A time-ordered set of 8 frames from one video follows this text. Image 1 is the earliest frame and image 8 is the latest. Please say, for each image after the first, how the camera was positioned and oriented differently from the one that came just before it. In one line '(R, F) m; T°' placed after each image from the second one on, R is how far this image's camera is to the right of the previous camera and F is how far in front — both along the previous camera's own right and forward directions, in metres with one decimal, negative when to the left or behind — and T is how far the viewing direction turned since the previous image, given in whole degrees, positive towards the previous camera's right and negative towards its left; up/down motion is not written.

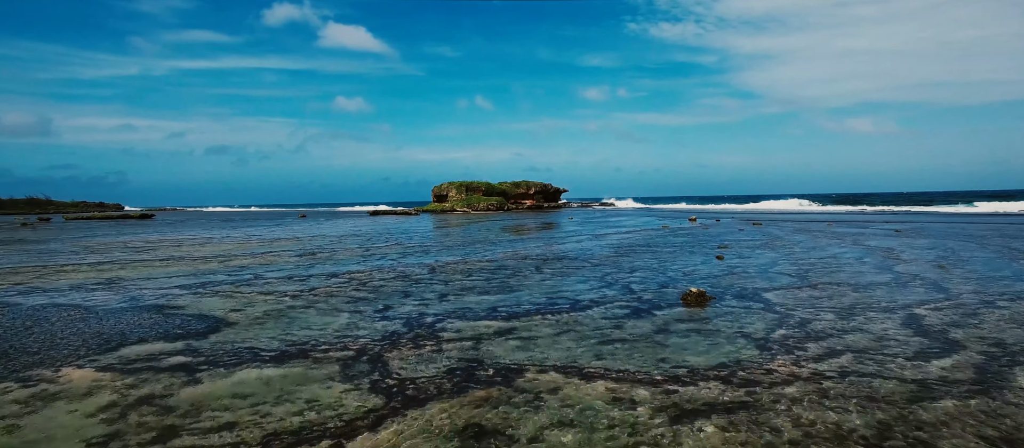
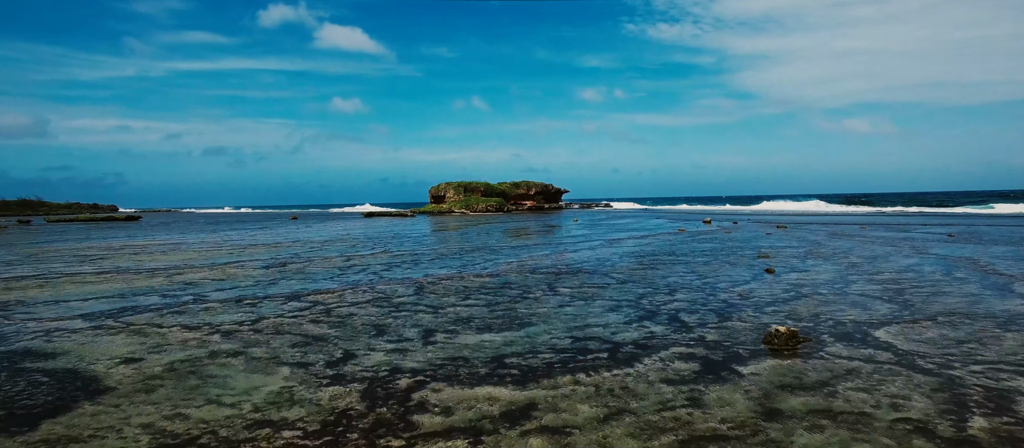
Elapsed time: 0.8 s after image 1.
(-0.2, +3.1) m; 0°
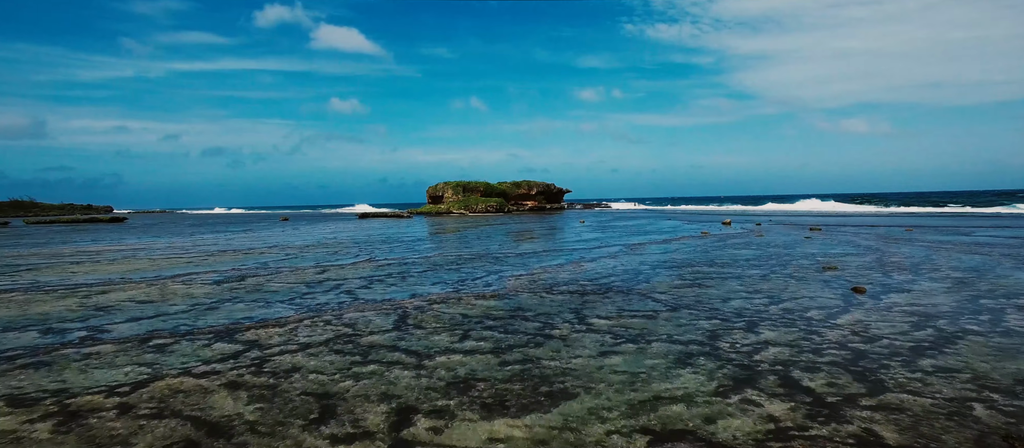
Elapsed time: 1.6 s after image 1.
(-0.3, +3.5) m; 0°
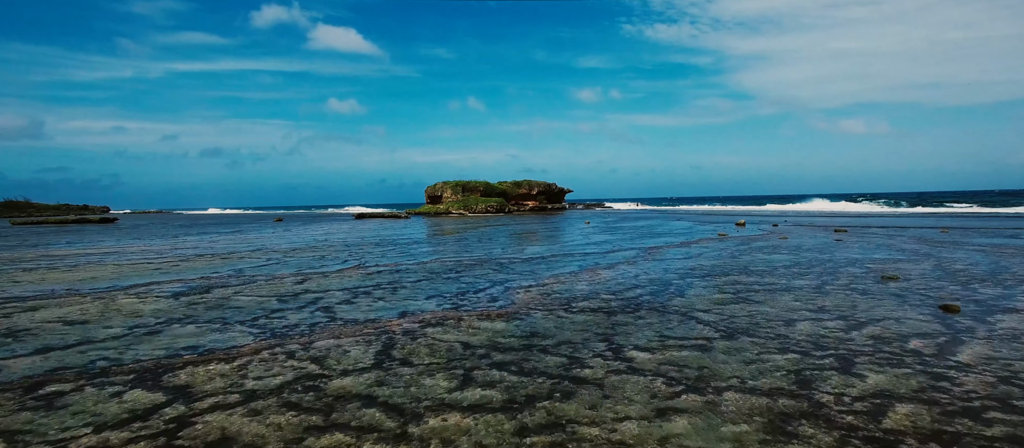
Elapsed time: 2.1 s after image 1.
(-0.2, +2.2) m; 0°
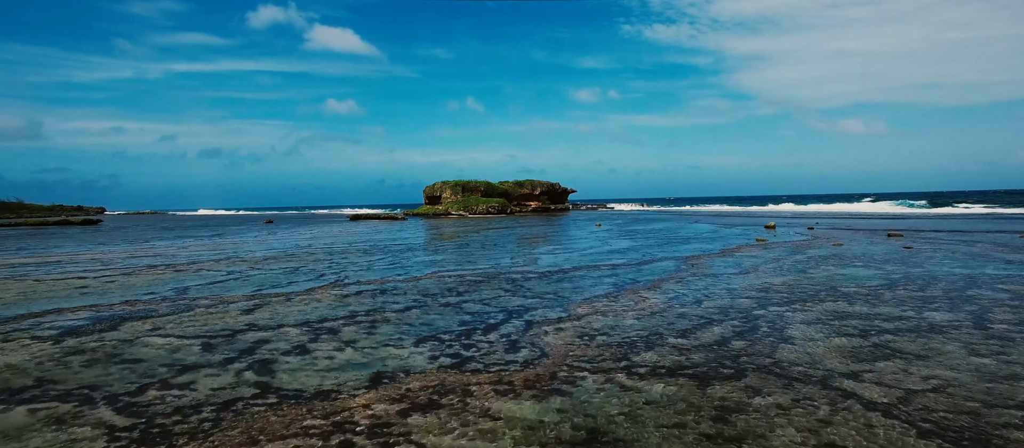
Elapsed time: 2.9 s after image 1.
(-0.4, +3.8) m; 0°
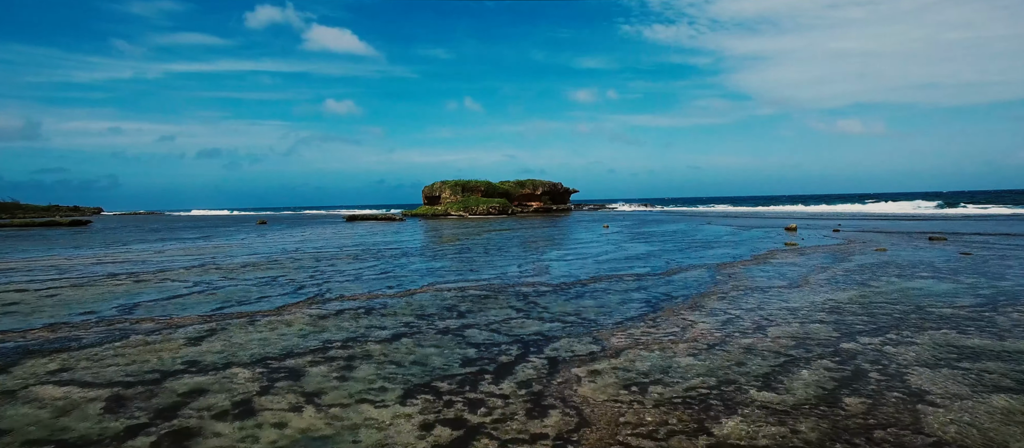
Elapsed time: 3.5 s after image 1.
(-0.3, +2.4) m; 0°
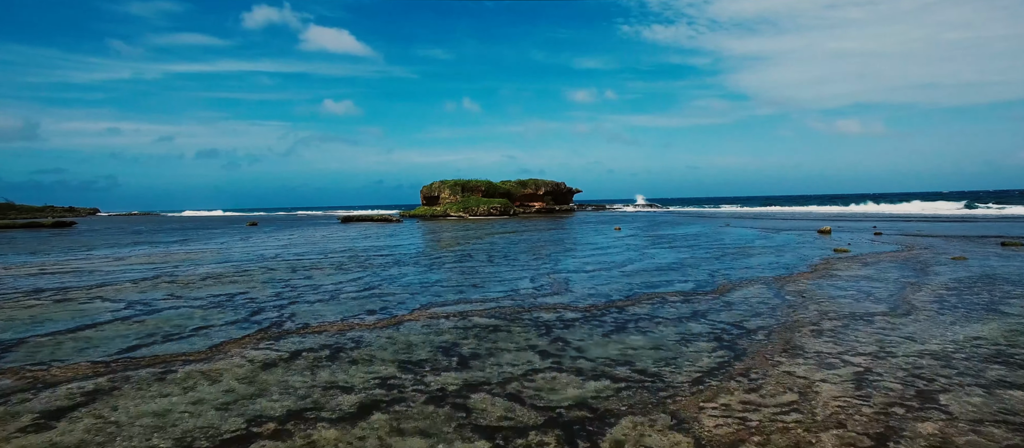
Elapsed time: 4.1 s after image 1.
(-0.3, +3.3) m; 0°
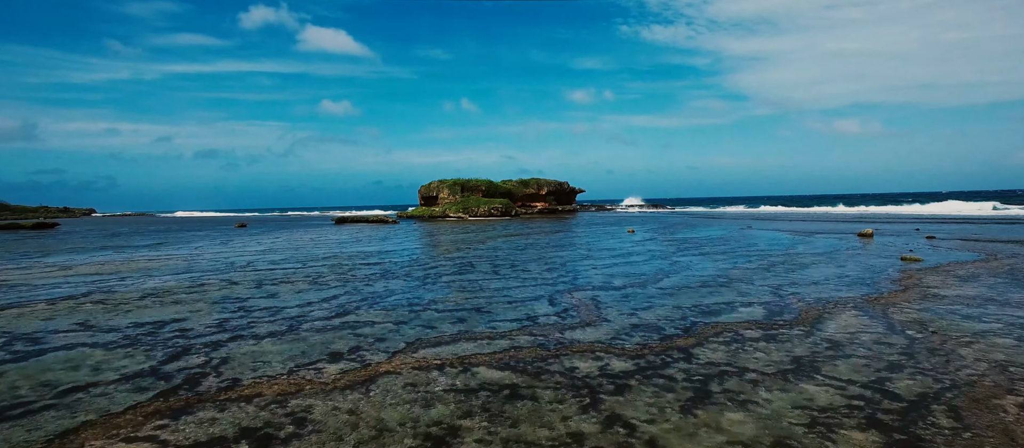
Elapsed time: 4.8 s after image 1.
(-0.3, +3.5) m; 0°
